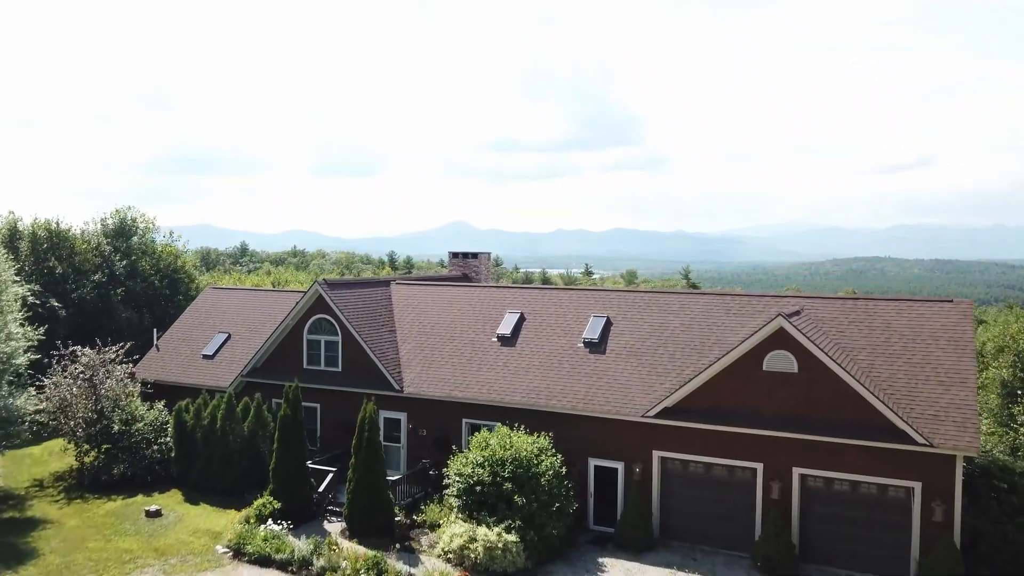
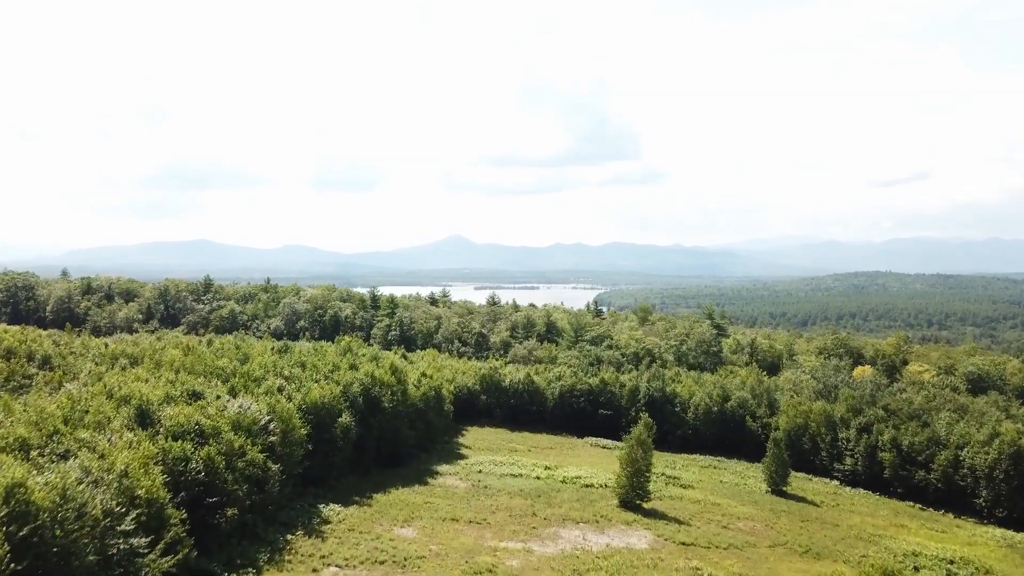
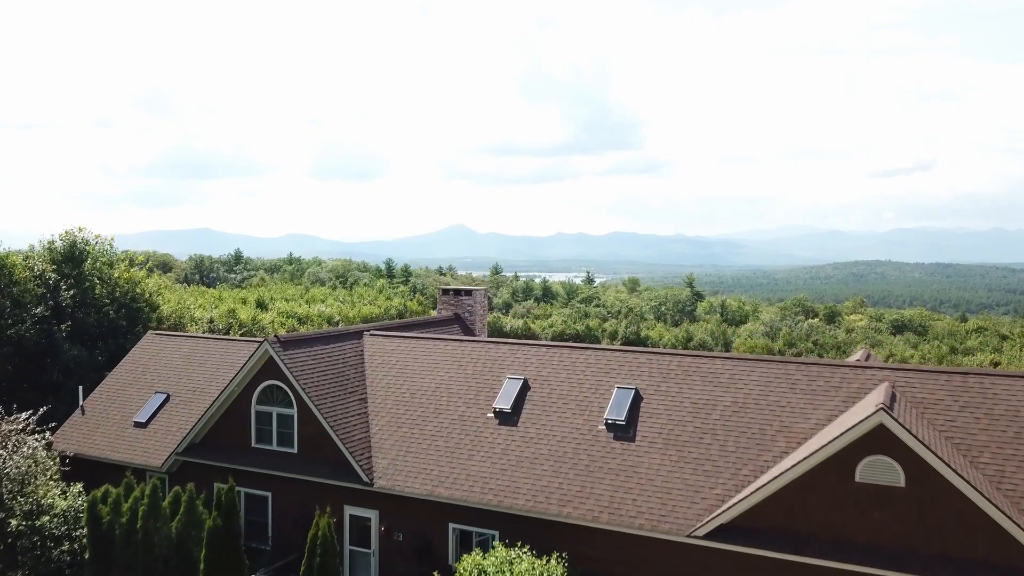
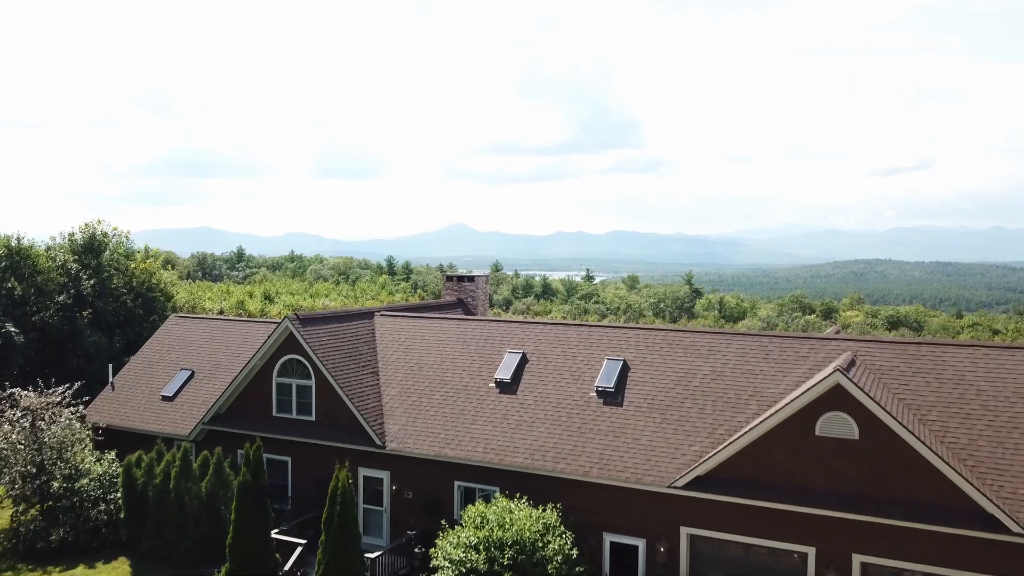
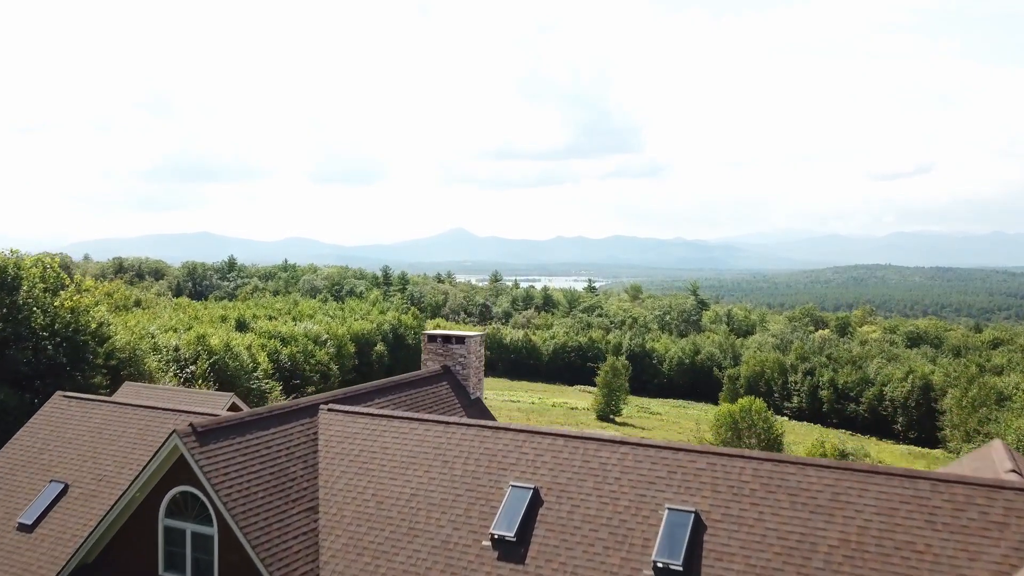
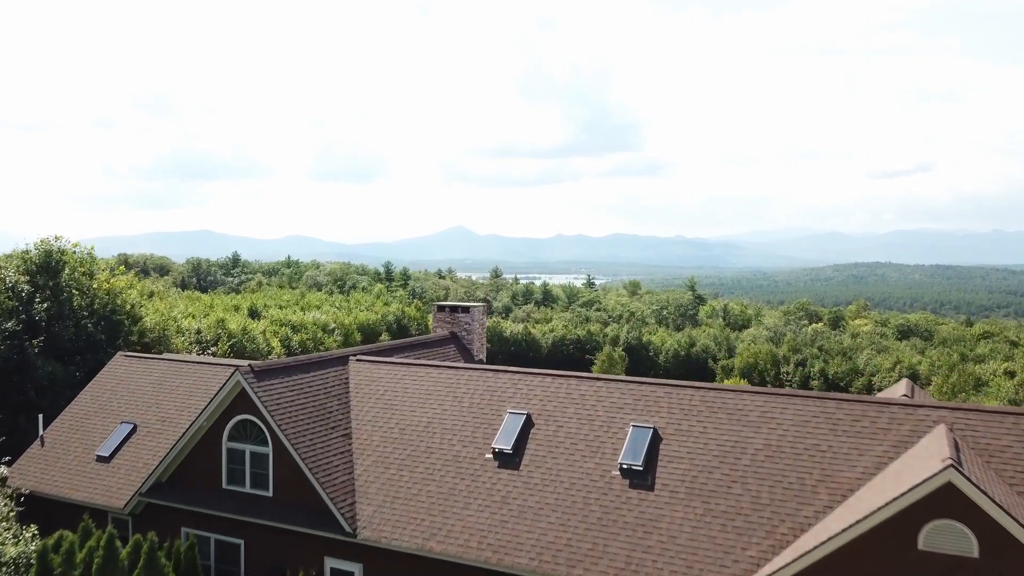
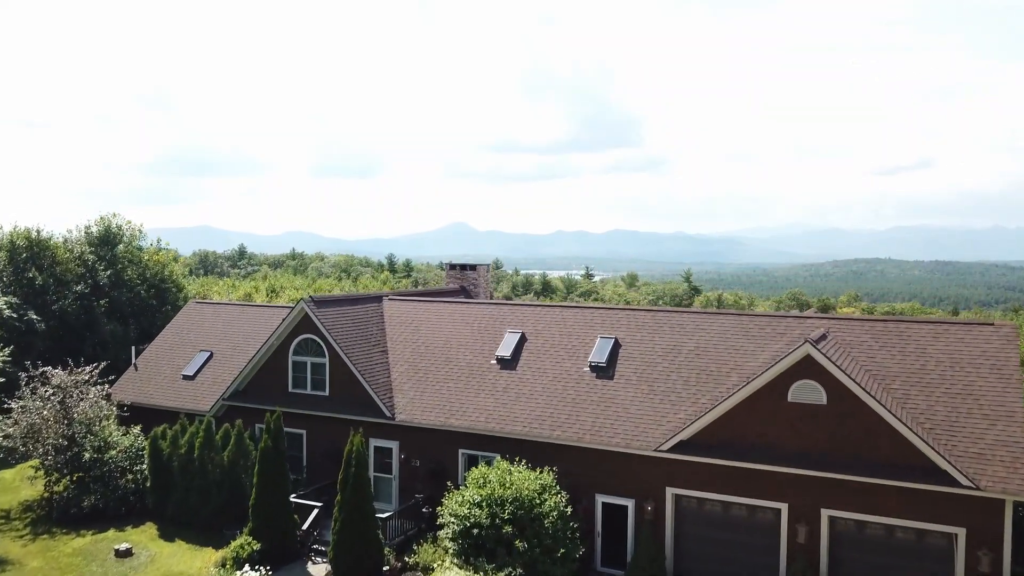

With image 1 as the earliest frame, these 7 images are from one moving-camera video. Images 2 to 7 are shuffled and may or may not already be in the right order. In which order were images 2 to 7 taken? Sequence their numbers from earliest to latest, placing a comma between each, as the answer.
7, 4, 3, 6, 5, 2
